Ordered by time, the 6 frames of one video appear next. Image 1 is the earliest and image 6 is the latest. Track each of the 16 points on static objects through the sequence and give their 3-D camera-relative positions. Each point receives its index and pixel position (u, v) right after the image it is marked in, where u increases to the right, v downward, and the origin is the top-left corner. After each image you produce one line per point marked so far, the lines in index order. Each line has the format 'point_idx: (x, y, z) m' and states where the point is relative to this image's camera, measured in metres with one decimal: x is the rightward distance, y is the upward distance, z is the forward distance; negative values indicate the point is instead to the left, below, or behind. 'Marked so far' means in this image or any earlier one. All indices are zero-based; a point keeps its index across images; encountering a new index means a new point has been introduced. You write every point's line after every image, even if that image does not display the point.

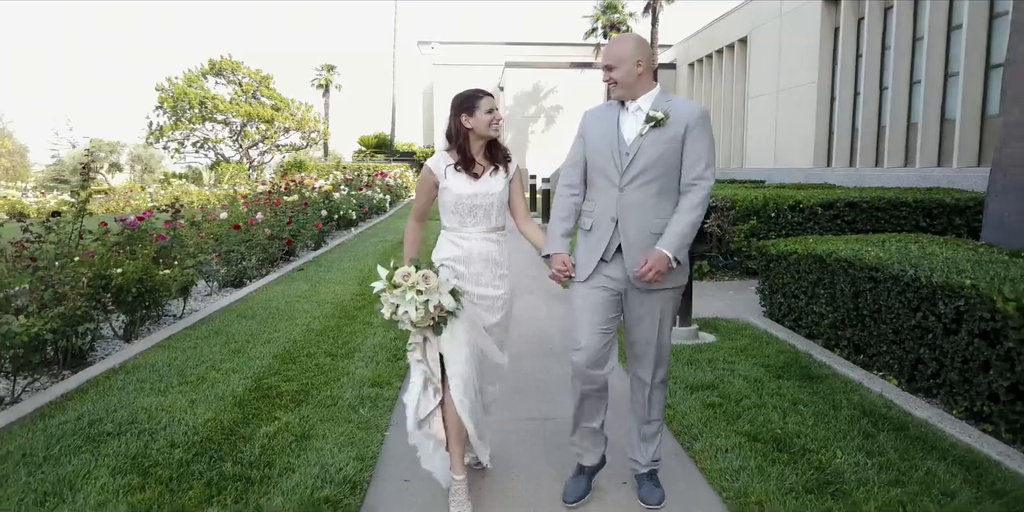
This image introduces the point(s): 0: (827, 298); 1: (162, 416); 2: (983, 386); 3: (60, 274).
0: (+1.3, -0.2, +5.0) m
1: (-1.1, -0.5, +3.7) m
2: (+1.4, -0.4, +3.5) m
3: (-1.9, -0.1, +5.0) m
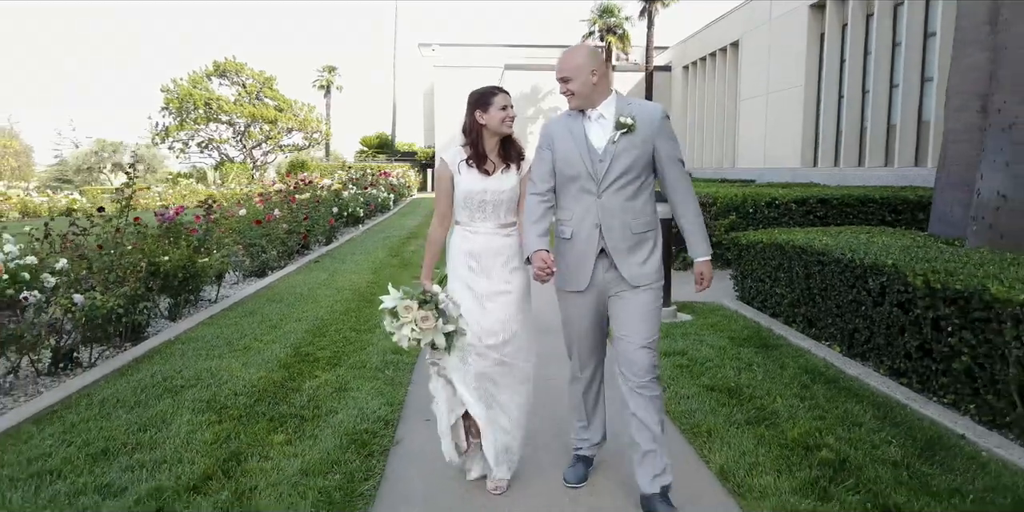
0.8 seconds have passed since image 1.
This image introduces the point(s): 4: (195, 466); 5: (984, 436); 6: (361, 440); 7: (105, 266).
0: (+1.3, -0.1, +5.7) m
1: (-1.1, -0.4, +4.5) m
2: (+1.4, -0.3, +4.2) m
3: (-1.9, 0.0, +5.8) m
4: (-0.8, -0.6, +3.1) m
5: (+1.4, -0.5, +3.4) m
6: (-0.4, -0.5, +3.4) m
7: (-1.9, 0.0, +5.6) m
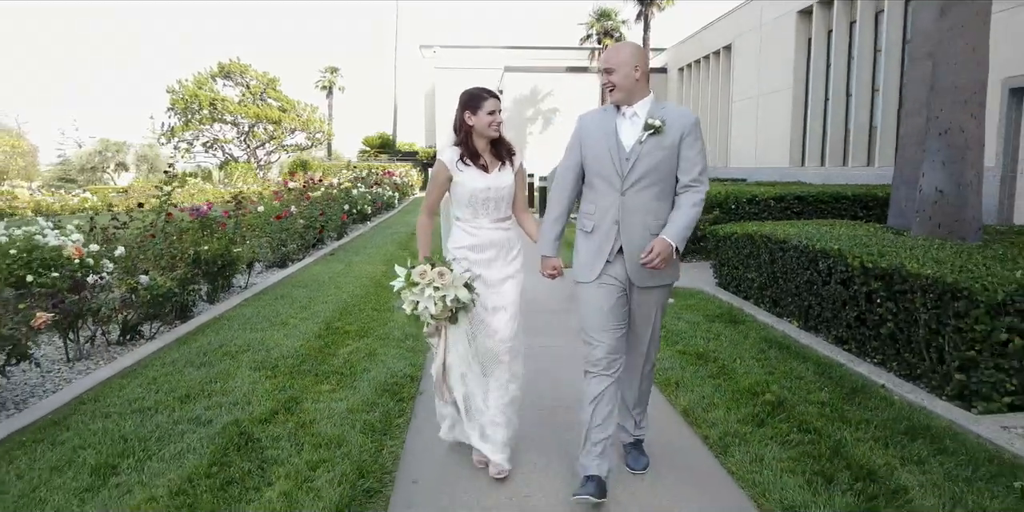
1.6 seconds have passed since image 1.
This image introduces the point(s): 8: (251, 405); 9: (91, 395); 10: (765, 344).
0: (+1.4, -0.1, +6.5) m
1: (-1.1, -0.4, +5.3) m
2: (+1.4, -0.3, +5.0) m
3: (-1.9, 0.0, +6.5) m
4: (-0.8, -0.5, +3.9) m
5: (+1.4, -0.5, +4.2) m
6: (-0.4, -0.5, +4.2) m
7: (-1.9, 0.0, +6.3) m
8: (-0.9, -0.5, +3.9) m
9: (-1.5, -0.5, +4.2) m
10: (+1.1, -0.4, +5.1) m
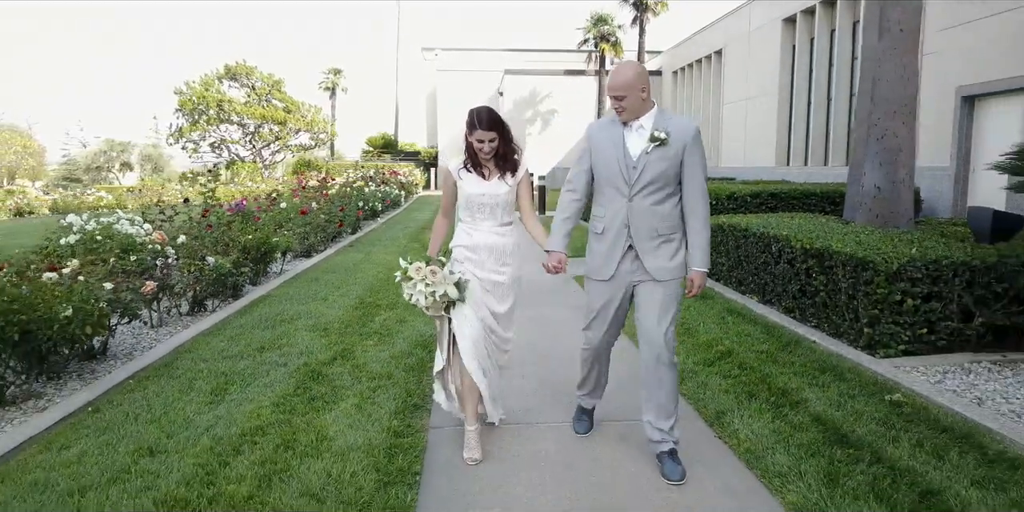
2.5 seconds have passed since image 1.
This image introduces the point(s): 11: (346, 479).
0: (+1.4, 0.0, +7.6) m
1: (-1.1, -0.3, +6.3) m
2: (+1.4, -0.2, +6.1) m
3: (-1.9, +0.1, +7.6) m
4: (-0.8, -0.4, +5.0) m
5: (+1.4, -0.4, +5.3) m
6: (-0.4, -0.4, +5.3) m
7: (-1.9, +0.1, +7.4) m
8: (-0.8, -0.4, +5.0) m
9: (-1.5, -0.4, +5.3) m
10: (+1.1, -0.3, +6.2) m
11: (-0.4, -0.6, +3.0) m
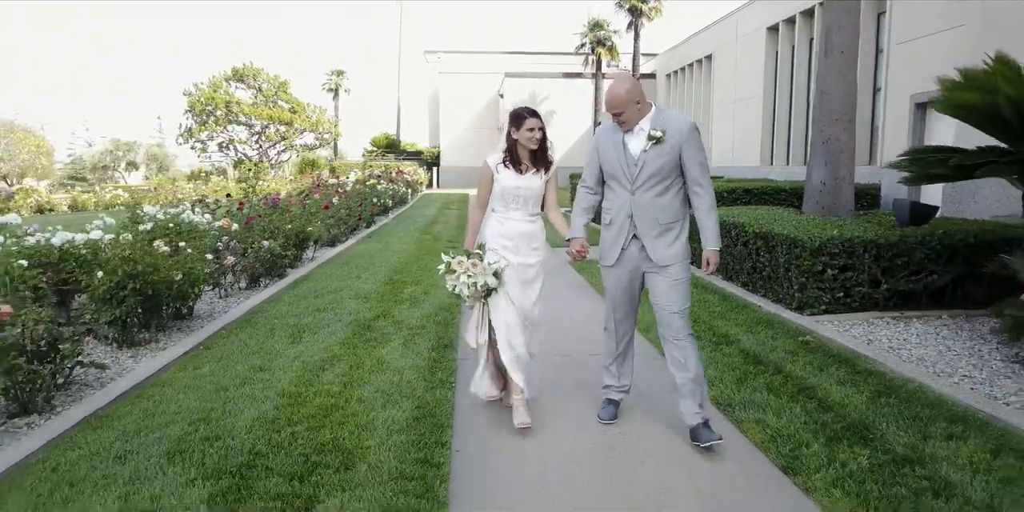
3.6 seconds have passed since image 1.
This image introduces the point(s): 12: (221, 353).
0: (+1.4, +0.1, +8.9) m
1: (-1.0, -0.2, +7.7) m
2: (+1.5, -0.1, +7.4) m
3: (-1.9, +0.2, +8.9) m
4: (-0.8, -0.3, +6.3) m
5: (+1.5, -0.3, +6.6) m
6: (-0.4, -0.3, +6.6) m
7: (-1.9, +0.2, +8.7) m
8: (-0.8, -0.3, +6.3) m
9: (-1.4, -0.3, +6.6) m
10: (+1.2, -0.2, +7.5) m
11: (-0.4, -0.5, +4.4) m
12: (-1.3, -0.4, +5.1) m
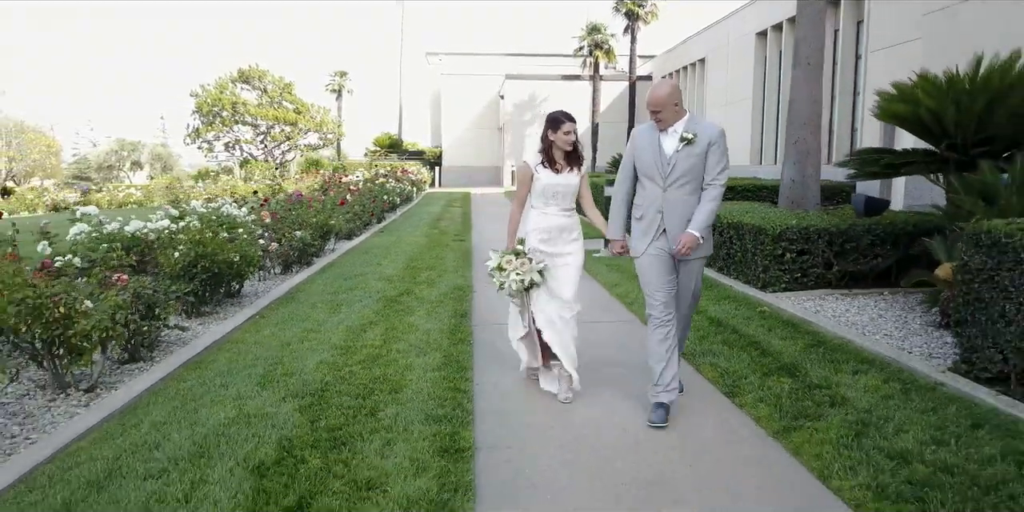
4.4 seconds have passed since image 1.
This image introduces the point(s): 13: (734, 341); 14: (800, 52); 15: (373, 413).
0: (+1.4, +0.2, +9.9) m
1: (-1.0, -0.1, +8.7) m
2: (+1.5, 0.0, +8.4) m
3: (-1.8, +0.3, +10.0) m
4: (-0.7, -0.2, +7.3) m
5: (+1.5, -0.2, +7.6) m
6: (-0.3, -0.2, +7.6) m
7: (-1.8, +0.3, +9.8) m
8: (-0.8, -0.2, +7.3) m
9: (-1.4, -0.2, +7.6) m
10: (+1.2, -0.1, +8.6) m
11: (-0.4, -0.4, +5.4) m
12: (-1.2, -0.3, +6.1) m
13: (+1.0, -0.4, +5.2) m
14: (+2.3, +1.6, +9.2) m
15: (-0.5, -0.5, +3.8) m
